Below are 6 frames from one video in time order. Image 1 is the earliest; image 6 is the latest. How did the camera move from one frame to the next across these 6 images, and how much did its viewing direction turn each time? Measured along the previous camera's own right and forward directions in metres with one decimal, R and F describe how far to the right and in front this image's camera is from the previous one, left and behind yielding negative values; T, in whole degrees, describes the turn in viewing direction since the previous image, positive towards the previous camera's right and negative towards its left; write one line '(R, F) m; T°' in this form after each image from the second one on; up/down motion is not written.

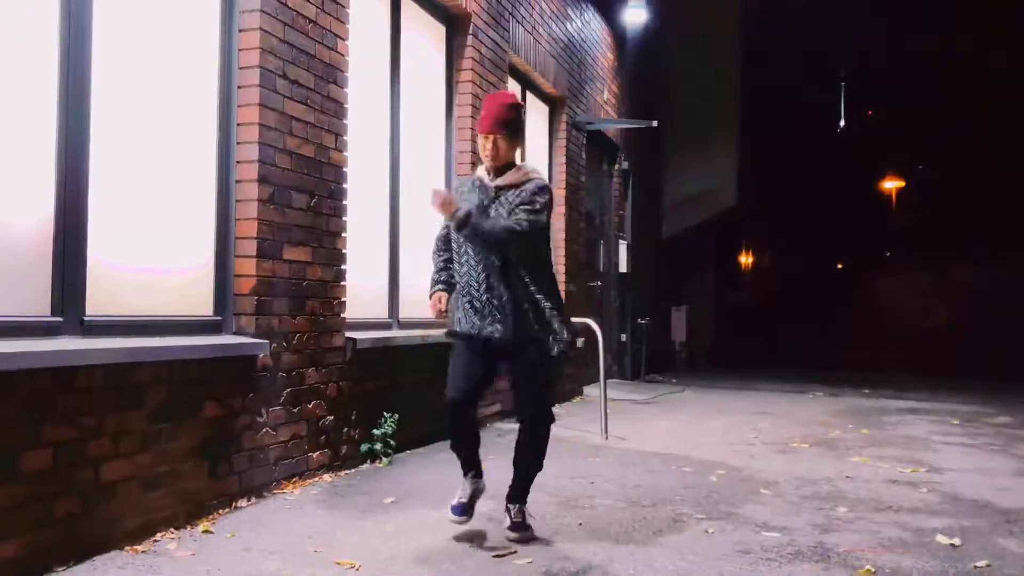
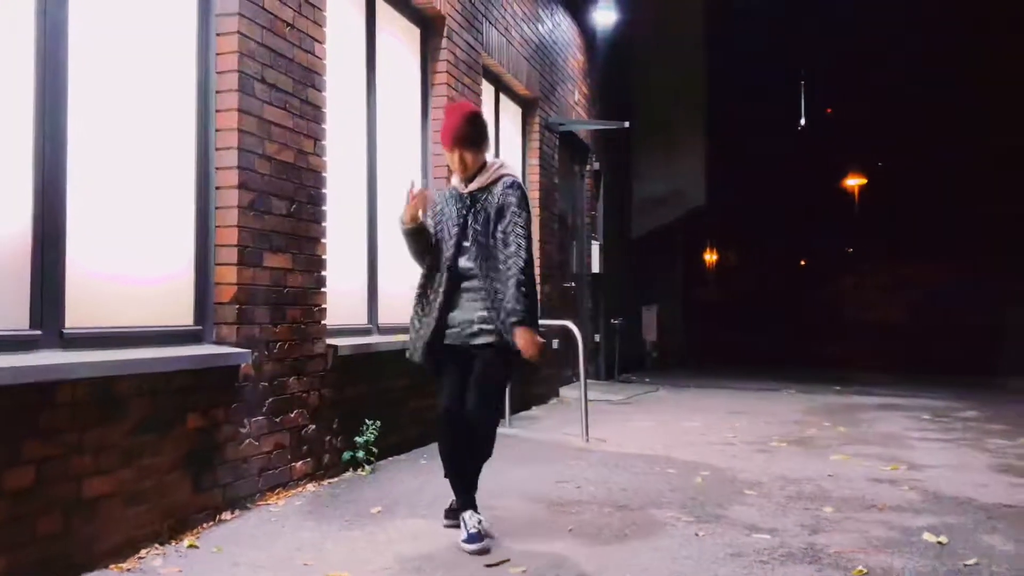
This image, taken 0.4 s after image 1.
(-0.1, 0.0) m; +2°
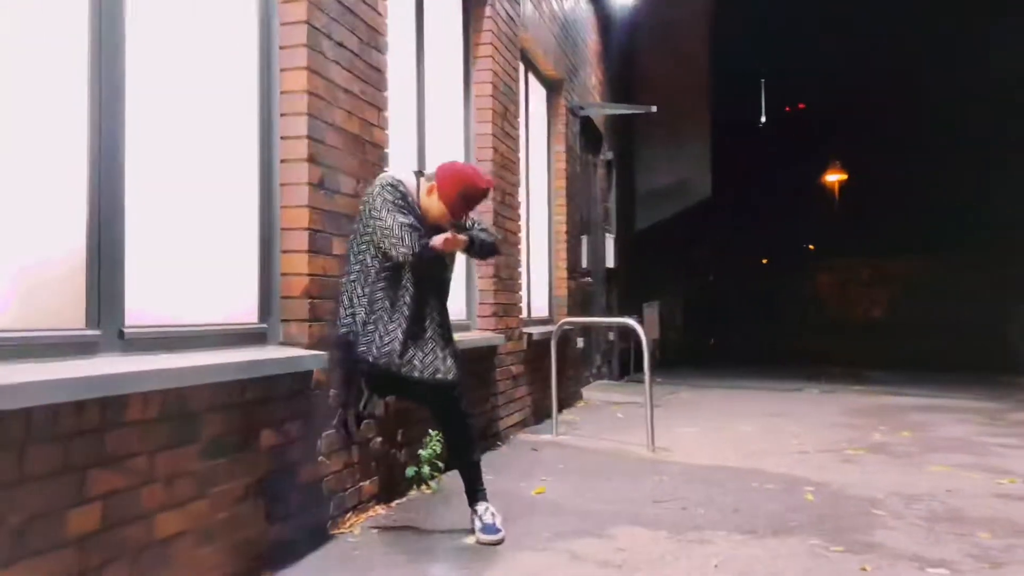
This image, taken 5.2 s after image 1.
(-0.7, +0.7) m; +3°
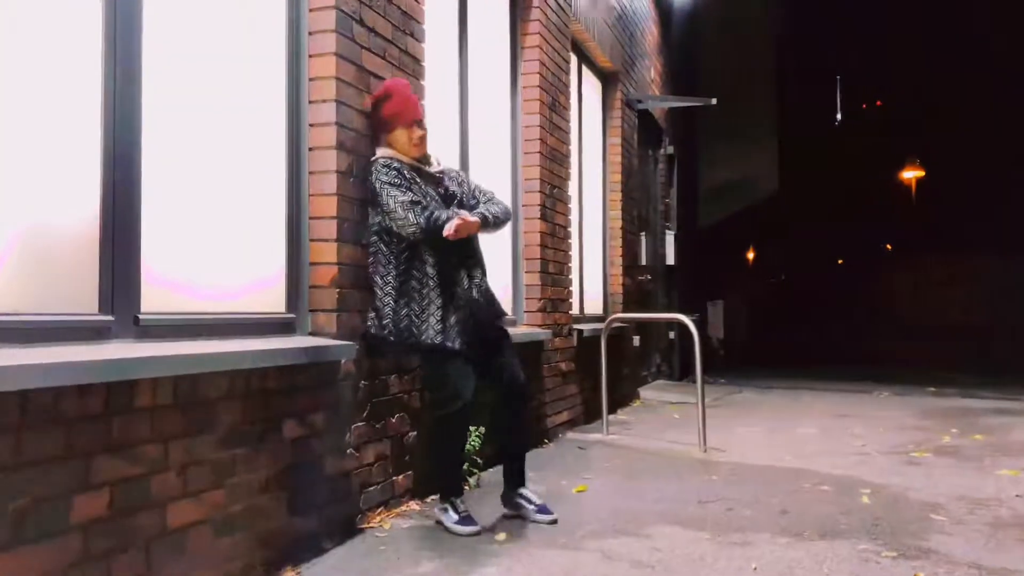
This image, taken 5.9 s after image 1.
(+0.2, +0.1) m; -4°
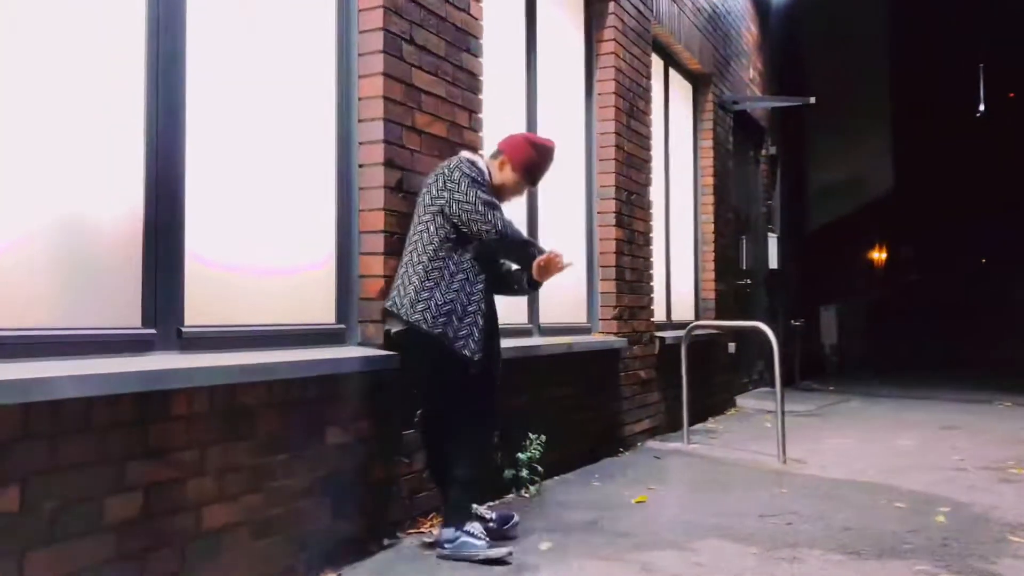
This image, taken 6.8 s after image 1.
(+0.3, 0.0) m; -8°
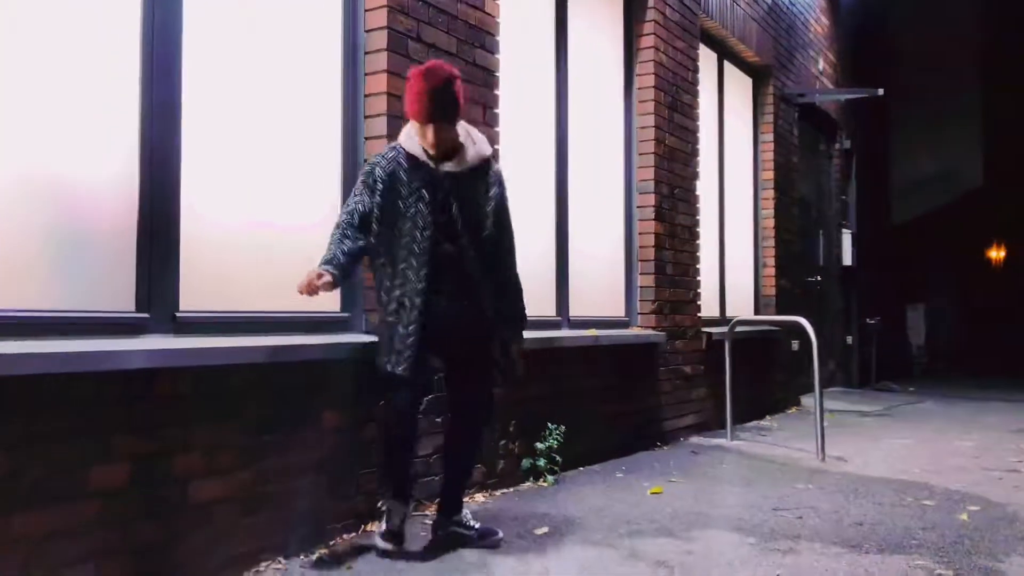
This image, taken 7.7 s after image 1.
(+0.5, 0.0) m; -6°
